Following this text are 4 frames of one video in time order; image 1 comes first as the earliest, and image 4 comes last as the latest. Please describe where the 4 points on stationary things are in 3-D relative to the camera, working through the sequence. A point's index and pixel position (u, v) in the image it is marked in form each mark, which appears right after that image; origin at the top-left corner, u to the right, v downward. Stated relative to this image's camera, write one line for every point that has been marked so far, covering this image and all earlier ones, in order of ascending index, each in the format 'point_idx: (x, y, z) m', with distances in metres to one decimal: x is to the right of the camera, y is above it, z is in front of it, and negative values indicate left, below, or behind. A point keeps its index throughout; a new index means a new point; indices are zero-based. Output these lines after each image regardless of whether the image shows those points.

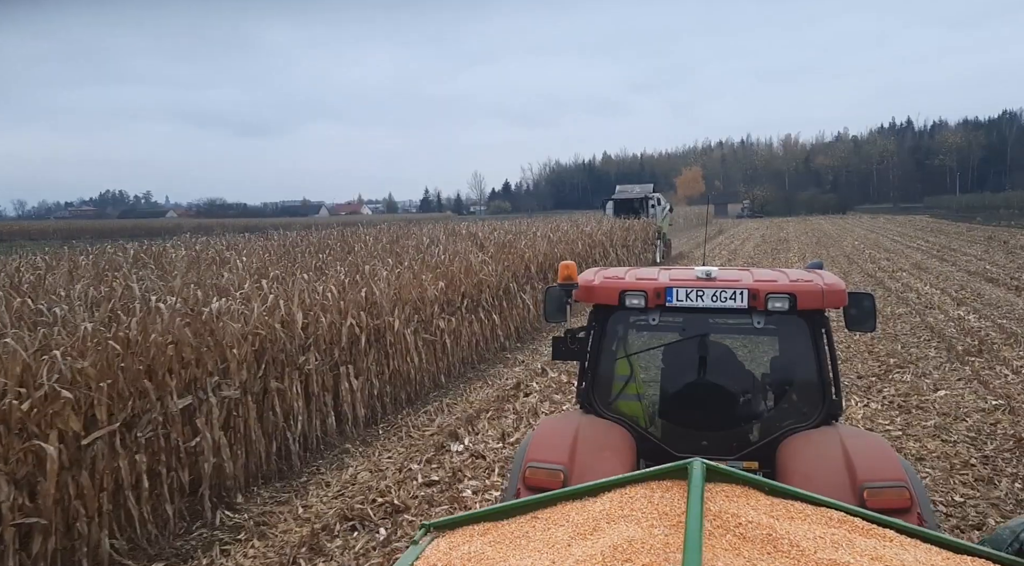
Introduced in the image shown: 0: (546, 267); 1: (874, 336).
0: (+0.6, +0.3, +14.1) m
1: (+5.8, -0.9, +11.9) m
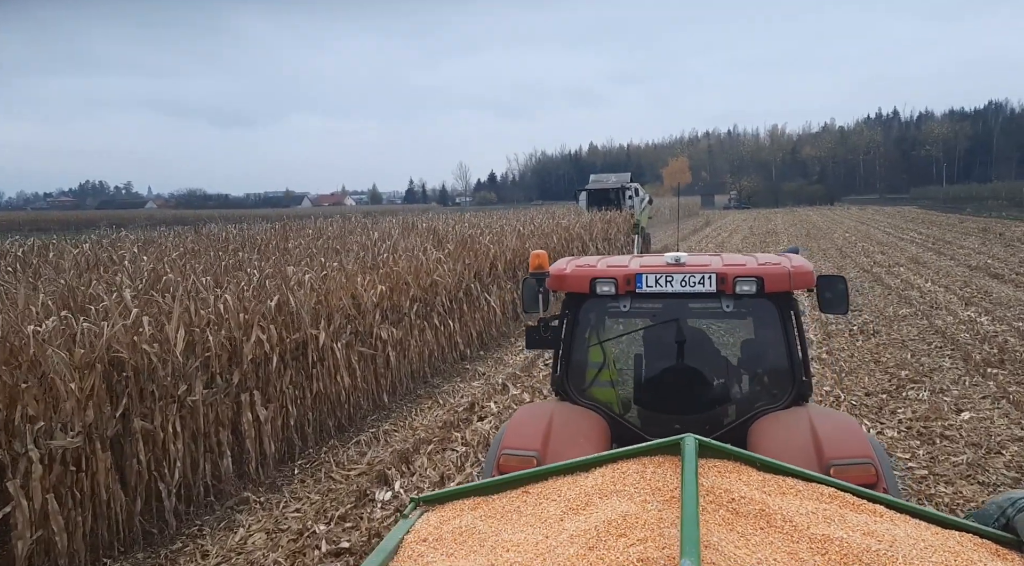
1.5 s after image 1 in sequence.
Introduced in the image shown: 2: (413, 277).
0: (+0.1, +0.3, +12.8) m
1: (+5.2, -0.9, +10.6) m
2: (-1.2, 0.0, +9.0) m
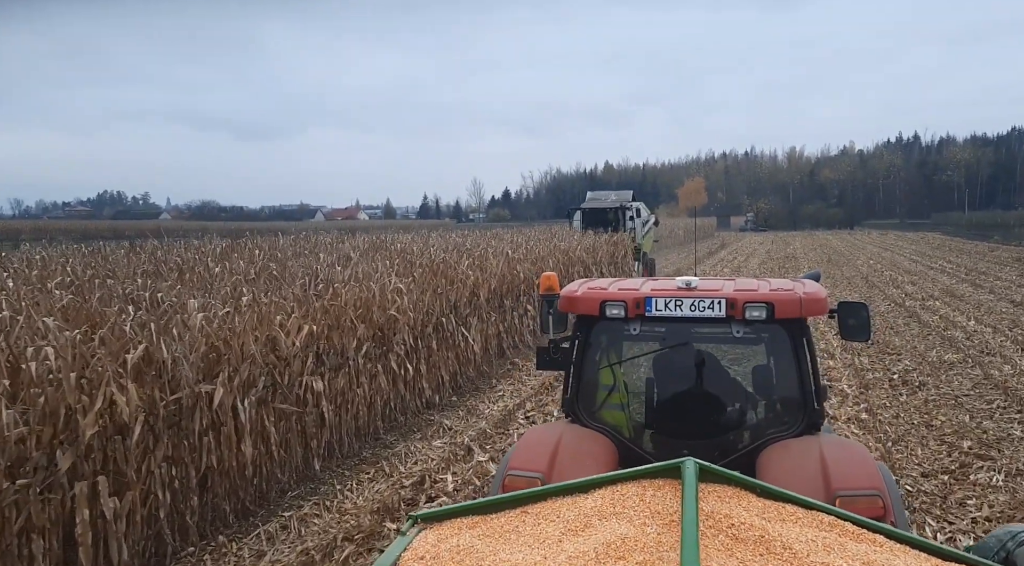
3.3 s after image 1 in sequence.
0: (-0.1, -0.2, +11.2) m
1: (+5.0, -1.4, +8.9) m
2: (-1.5, -0.3, +7.4) m
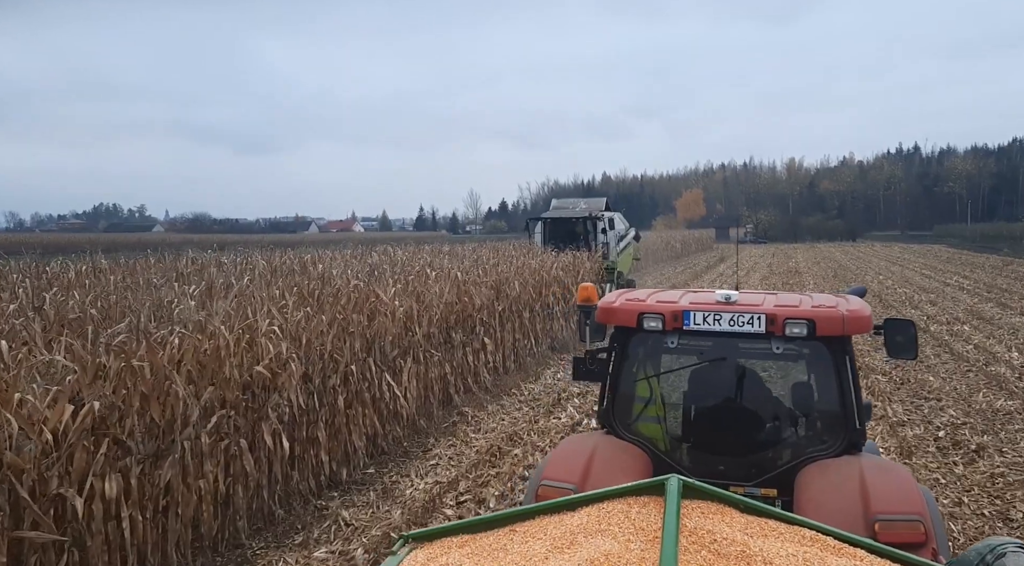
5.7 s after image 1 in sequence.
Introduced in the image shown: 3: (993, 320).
0: (-0.8, -0.5, +9.0) m
1: (+4.3, -1.7, +6.7) m
2: (-2.1, -0.6, +5.2) m
3: (+11.0, -0.8, +17.0) m
